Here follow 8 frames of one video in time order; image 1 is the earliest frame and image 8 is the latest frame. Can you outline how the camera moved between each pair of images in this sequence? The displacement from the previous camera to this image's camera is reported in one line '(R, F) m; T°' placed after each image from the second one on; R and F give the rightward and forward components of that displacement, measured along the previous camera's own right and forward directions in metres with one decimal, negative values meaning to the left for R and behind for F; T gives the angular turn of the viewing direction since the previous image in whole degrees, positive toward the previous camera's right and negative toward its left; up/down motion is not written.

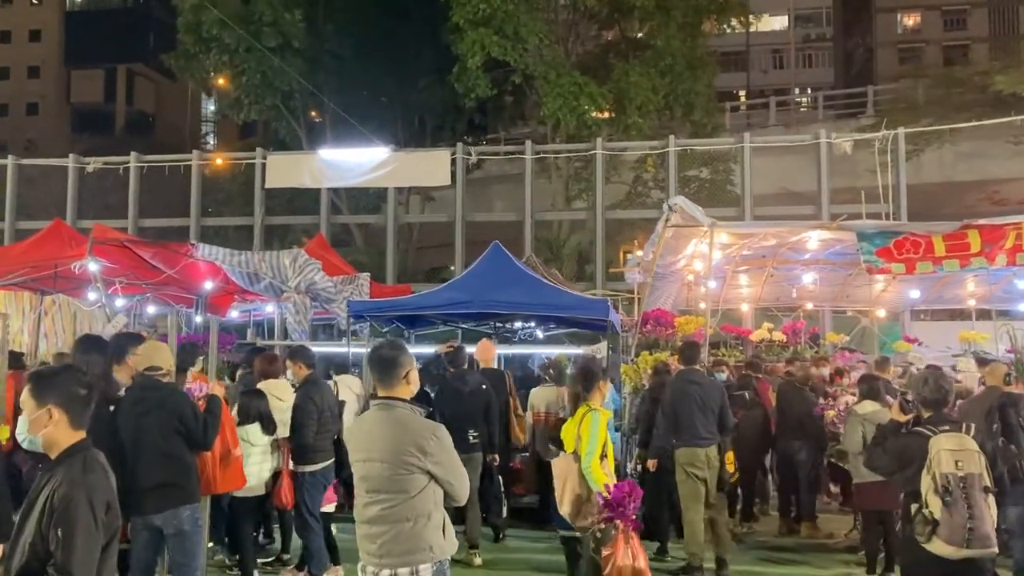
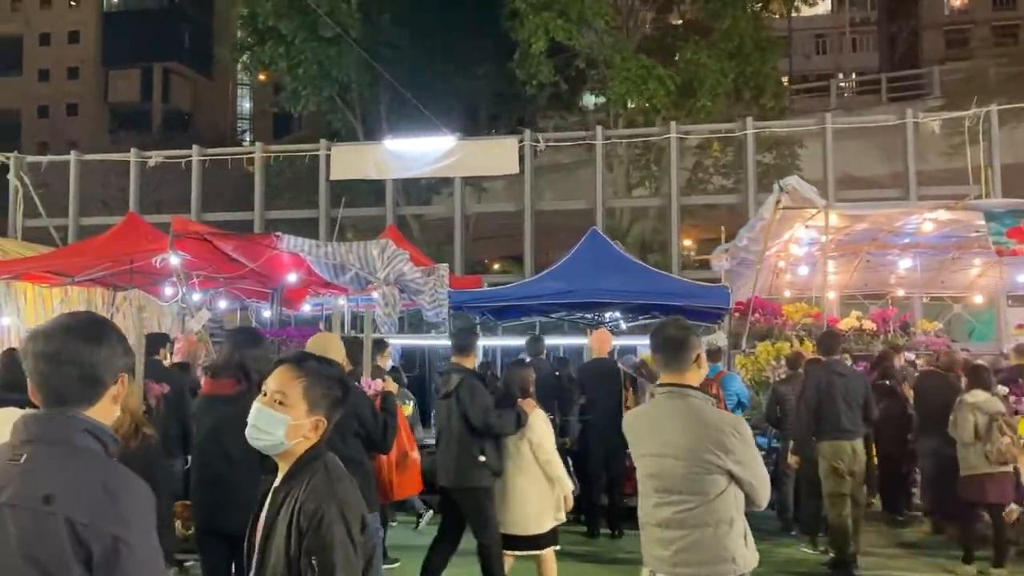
(-0.7, +0.3) m; -2°
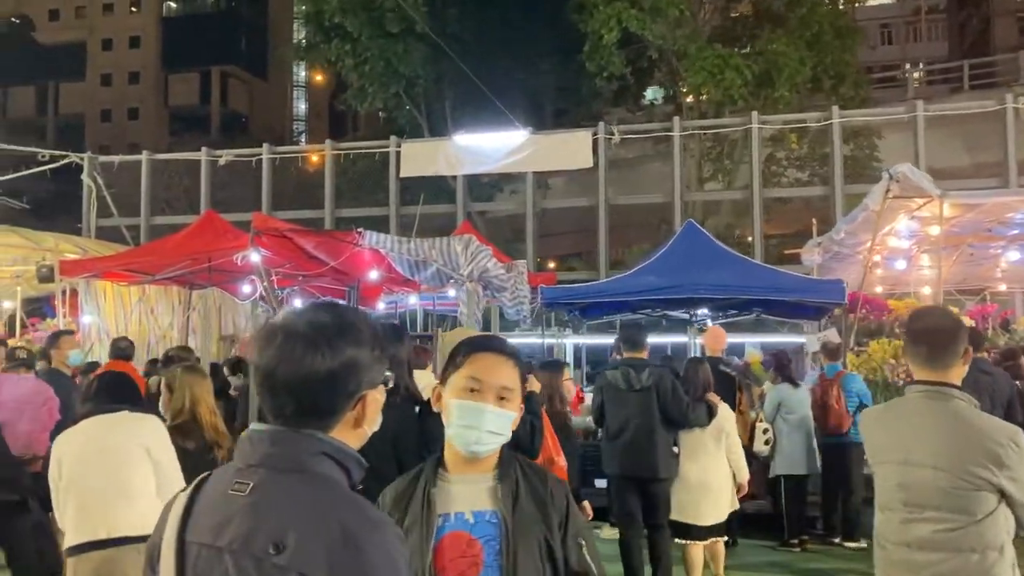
(-0.4, +0.3) m; -3°
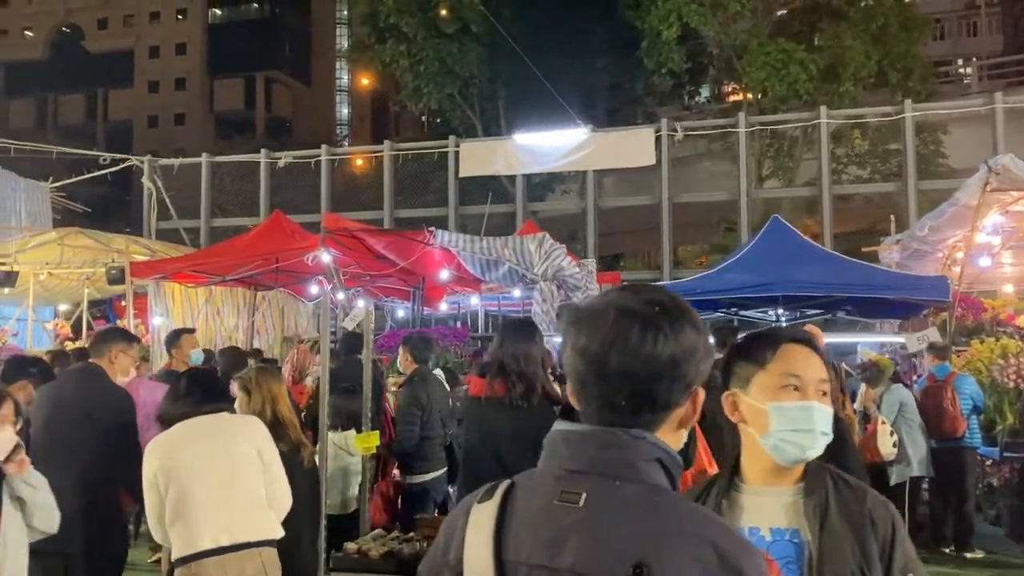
(-0.4, +0.2) m; -2°
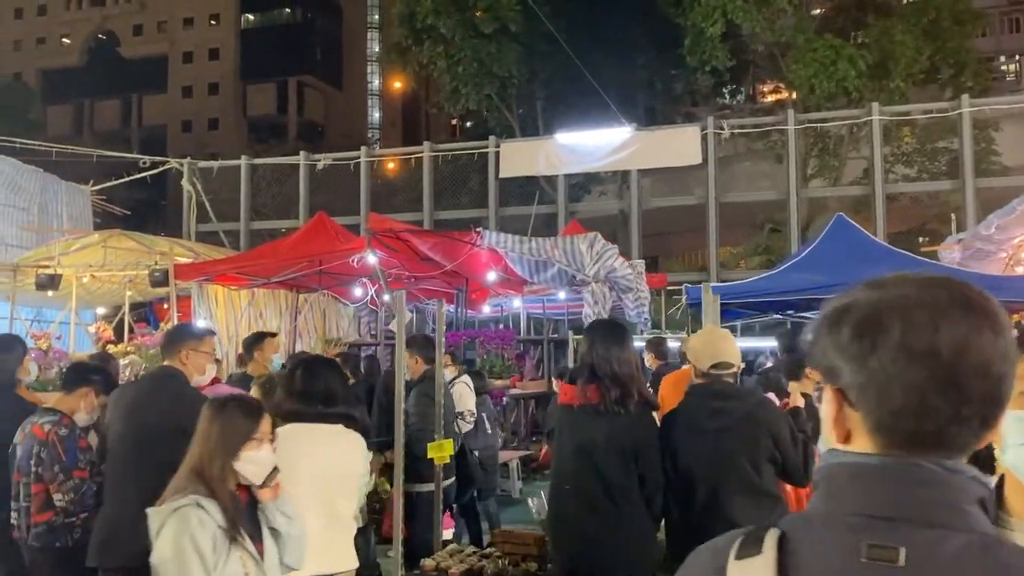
(-0.2, +0.2) m; -2°
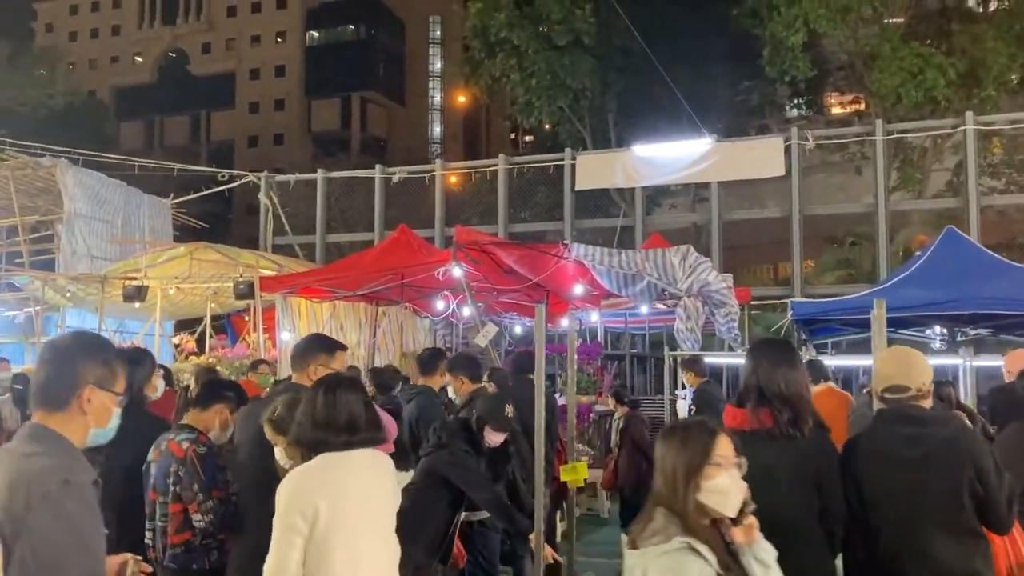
(-0.3, +0.1) m; -3°
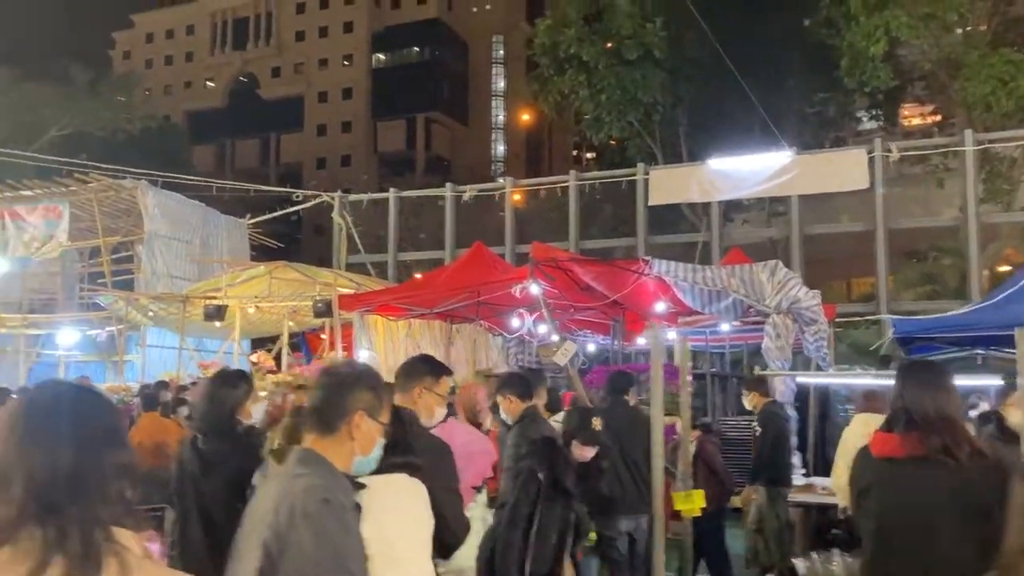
(-0.2, +0.1) m; -4°
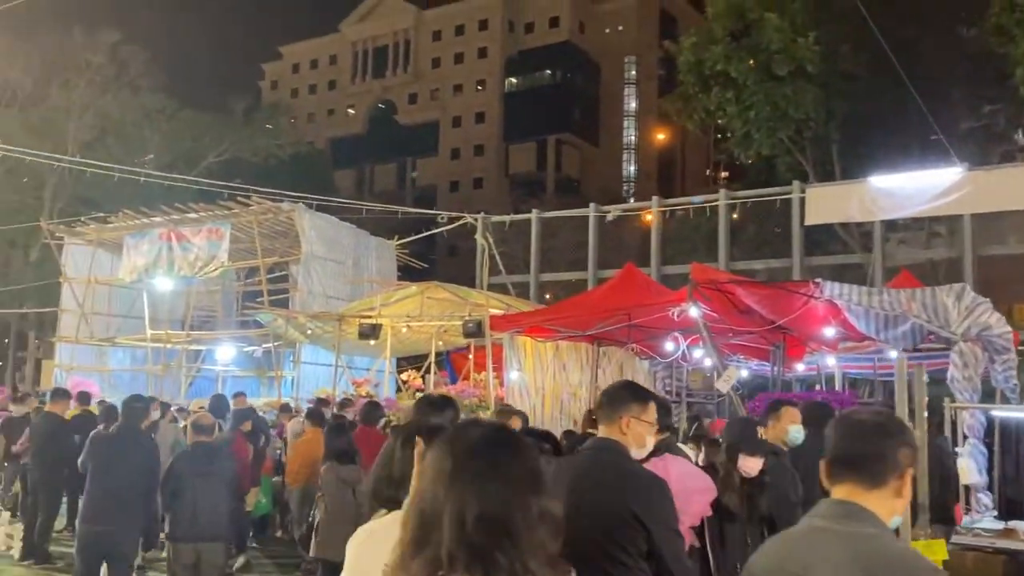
(-0.3, +0.1) m; -8°
